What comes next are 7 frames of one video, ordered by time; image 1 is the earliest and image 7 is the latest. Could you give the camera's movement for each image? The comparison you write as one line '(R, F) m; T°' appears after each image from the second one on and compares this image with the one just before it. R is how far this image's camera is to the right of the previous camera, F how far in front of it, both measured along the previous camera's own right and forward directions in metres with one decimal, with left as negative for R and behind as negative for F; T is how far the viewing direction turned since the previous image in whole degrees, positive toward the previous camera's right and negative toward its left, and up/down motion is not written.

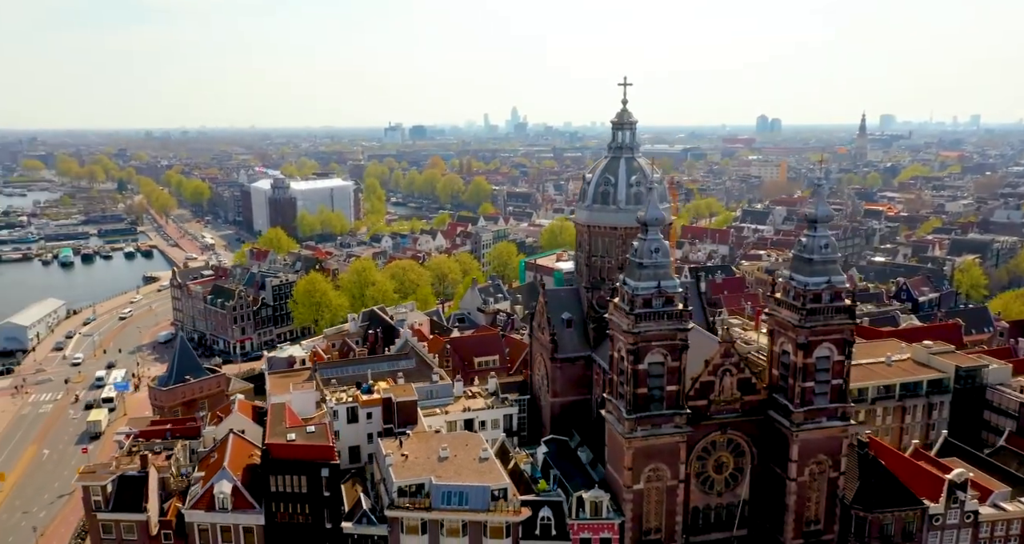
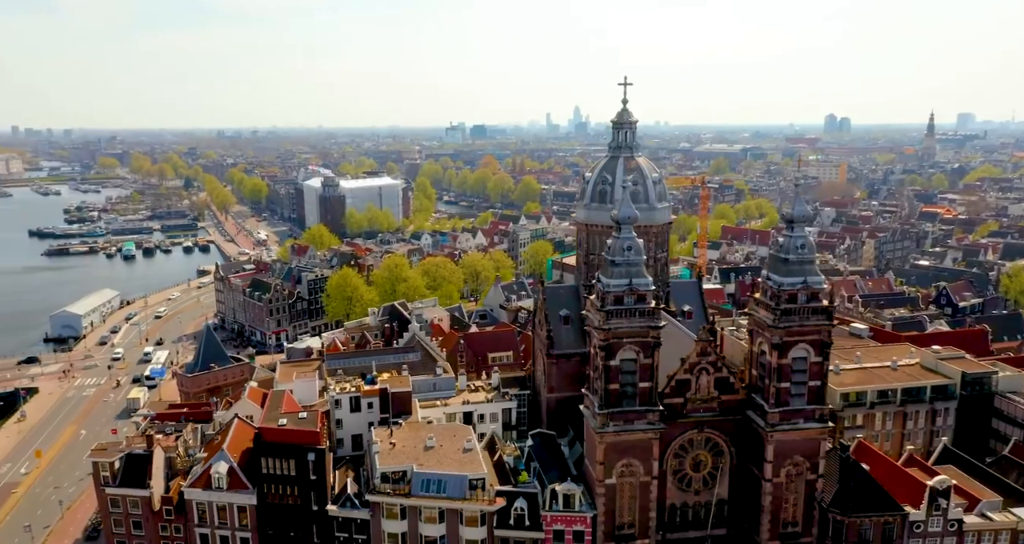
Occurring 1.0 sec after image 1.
(+4.6, -0.8) m; -5°
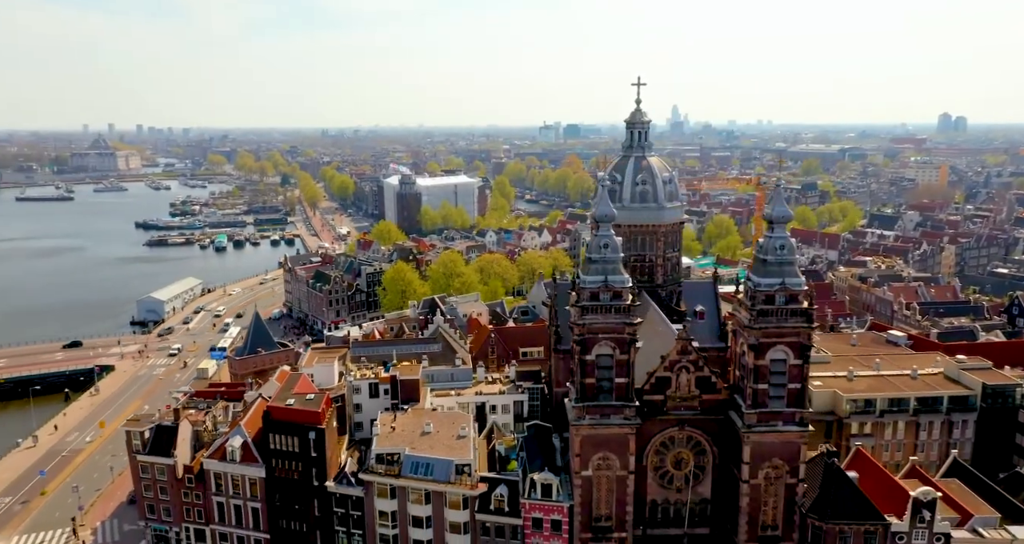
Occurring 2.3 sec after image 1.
(+6.1, -1.1) m; -7°
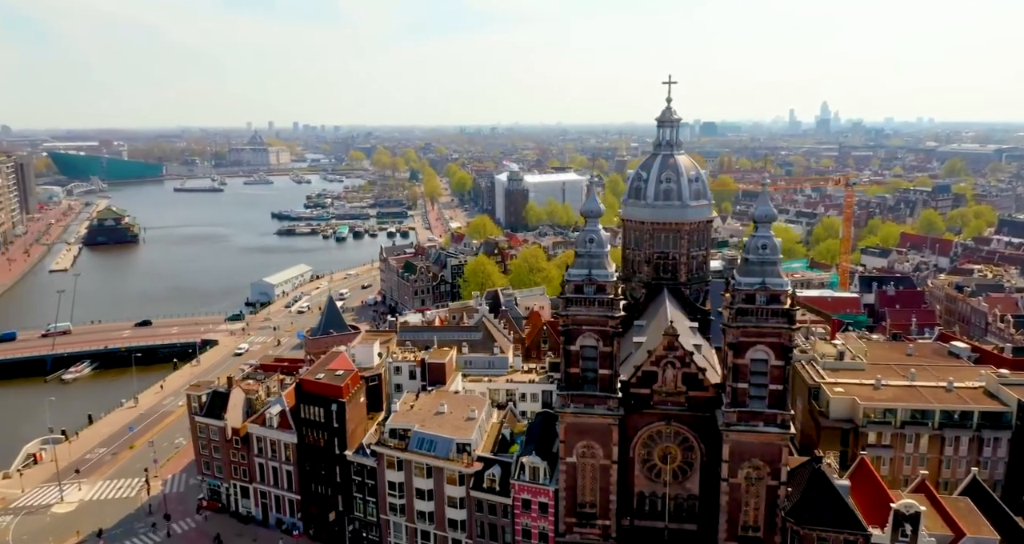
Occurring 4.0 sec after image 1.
(+8.0, -1.5) m; -10°
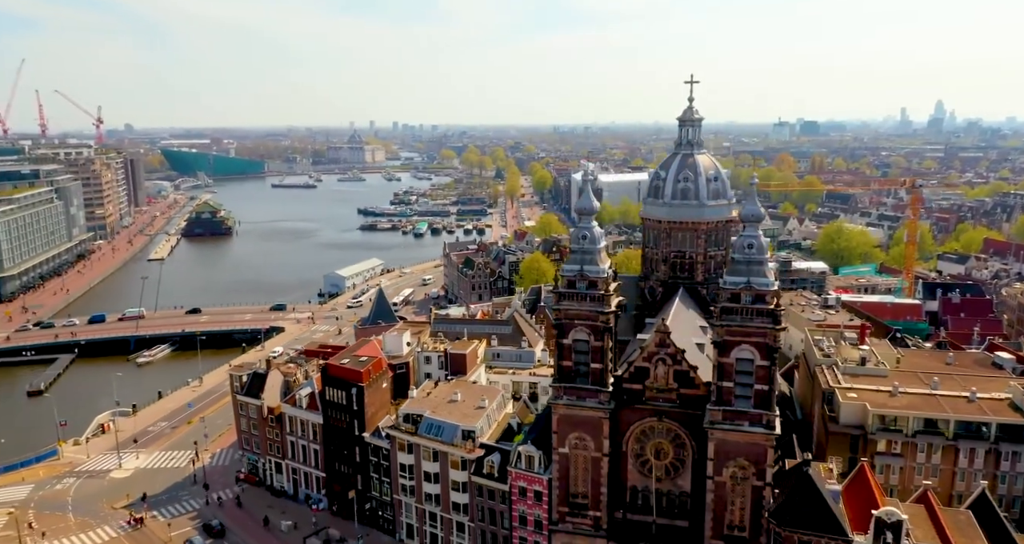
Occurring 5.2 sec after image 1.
(+5.5, -1.3) m; -7°
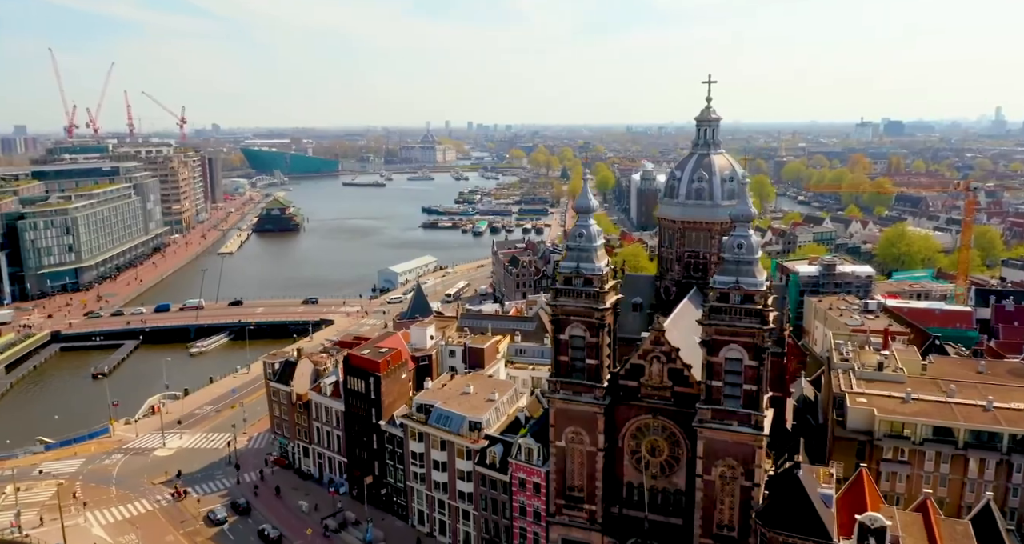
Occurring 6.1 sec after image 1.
(+4.3, -1.0) m; -5°
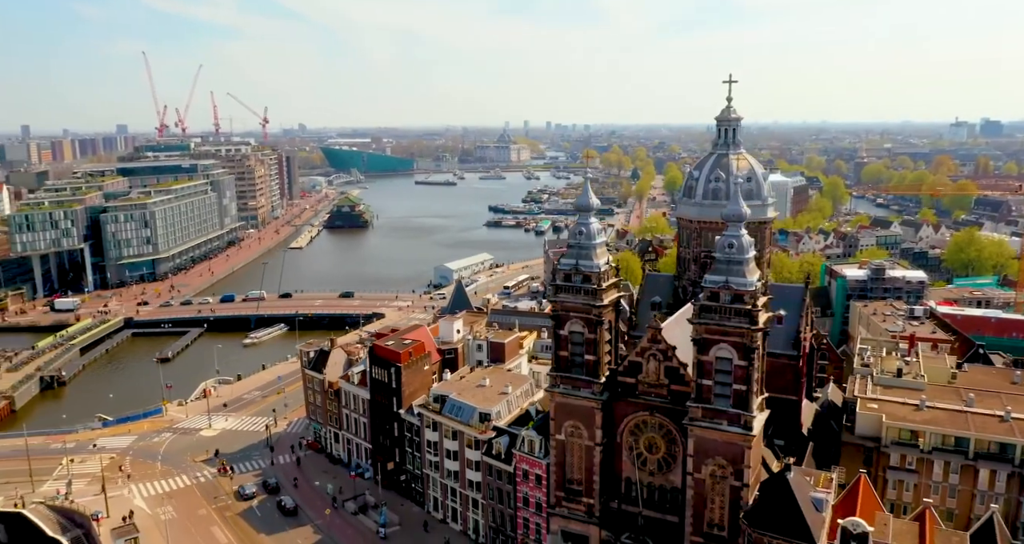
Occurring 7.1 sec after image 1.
(+4.5, -1.1) m; -6°
